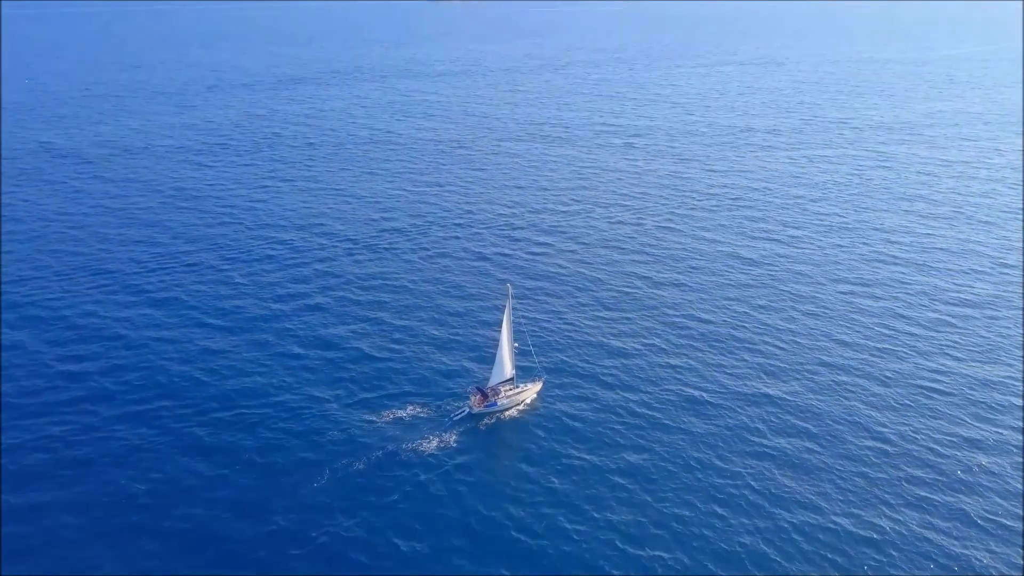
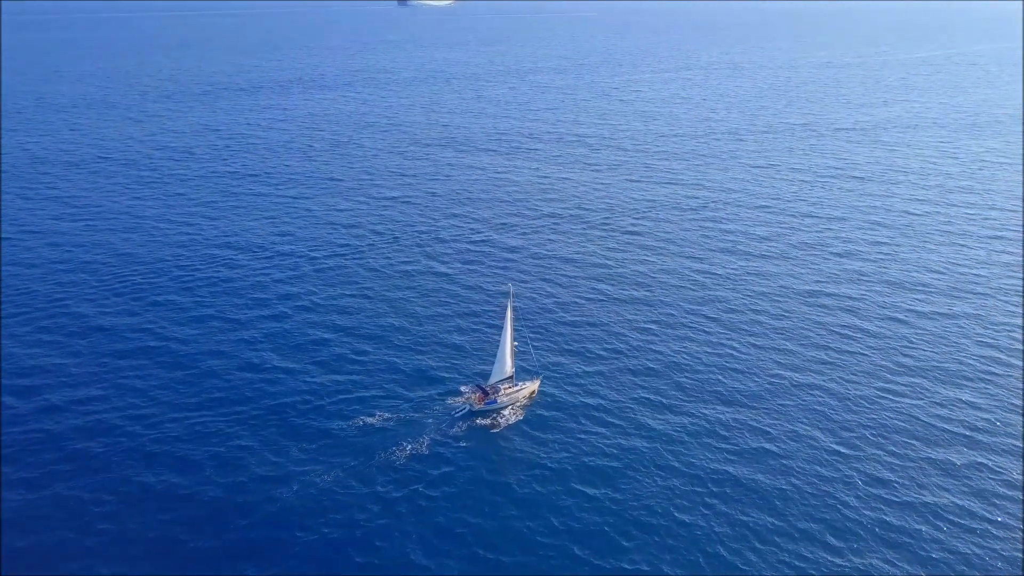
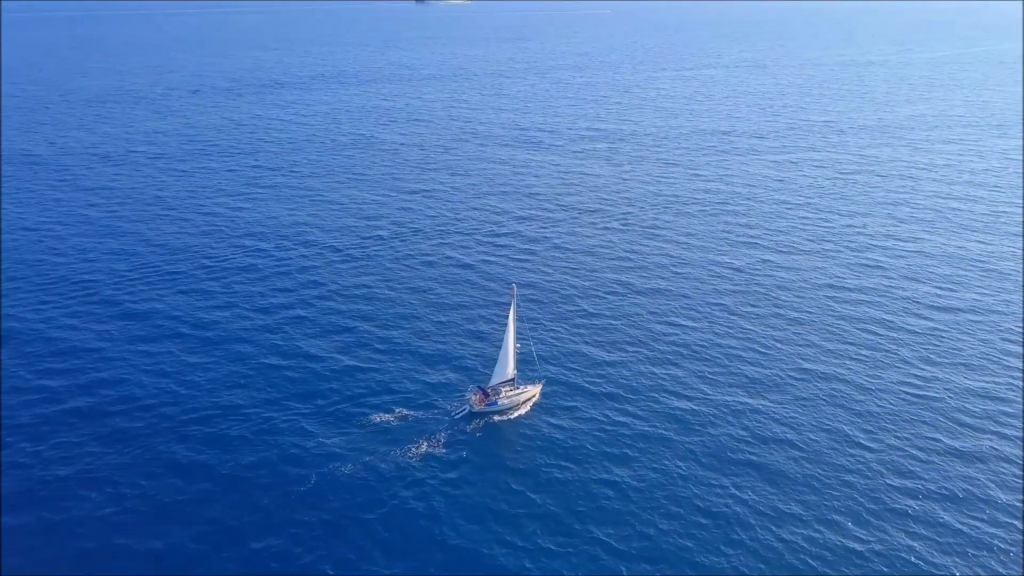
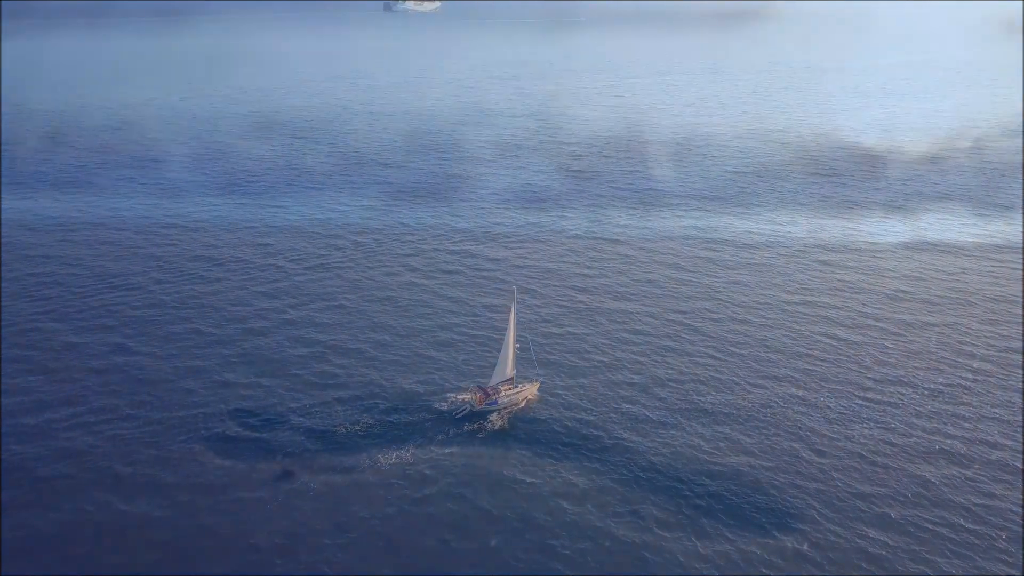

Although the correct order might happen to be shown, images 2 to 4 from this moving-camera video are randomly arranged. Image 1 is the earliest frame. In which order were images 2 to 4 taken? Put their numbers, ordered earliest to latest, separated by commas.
3, 2, 4
